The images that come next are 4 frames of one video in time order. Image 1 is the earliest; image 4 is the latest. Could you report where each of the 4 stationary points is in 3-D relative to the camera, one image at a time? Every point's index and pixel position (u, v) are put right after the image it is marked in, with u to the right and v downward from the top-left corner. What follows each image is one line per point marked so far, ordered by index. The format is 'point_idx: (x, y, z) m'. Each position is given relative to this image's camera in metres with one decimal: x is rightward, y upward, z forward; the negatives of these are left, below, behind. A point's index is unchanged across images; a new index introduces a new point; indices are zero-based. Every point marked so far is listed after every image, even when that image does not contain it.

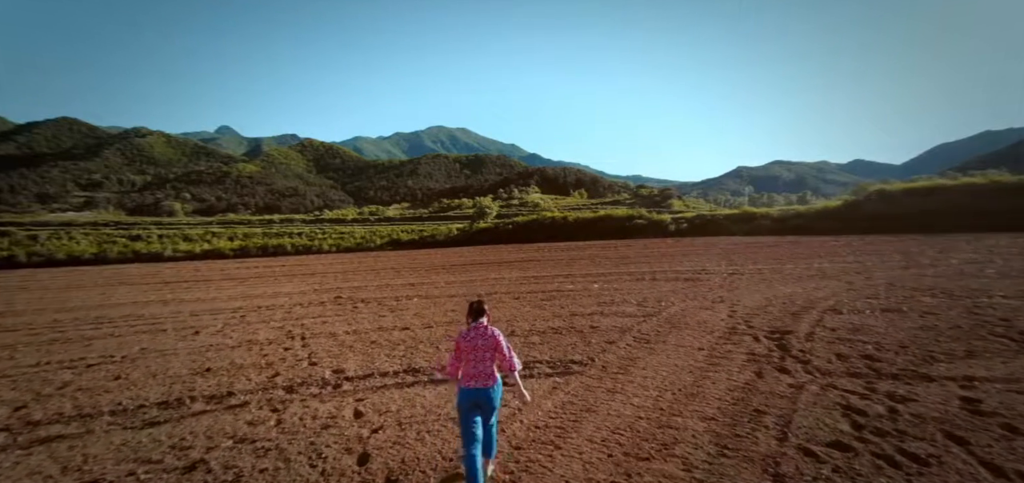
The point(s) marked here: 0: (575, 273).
0: (+1.0, -0.5, +8.4) m
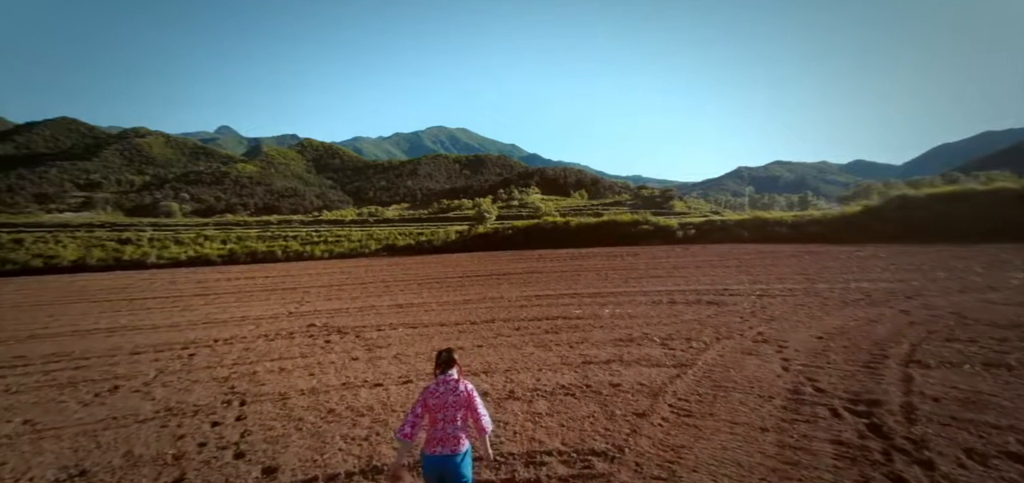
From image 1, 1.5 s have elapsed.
0: (+1.0, -0.7, +7.5) m
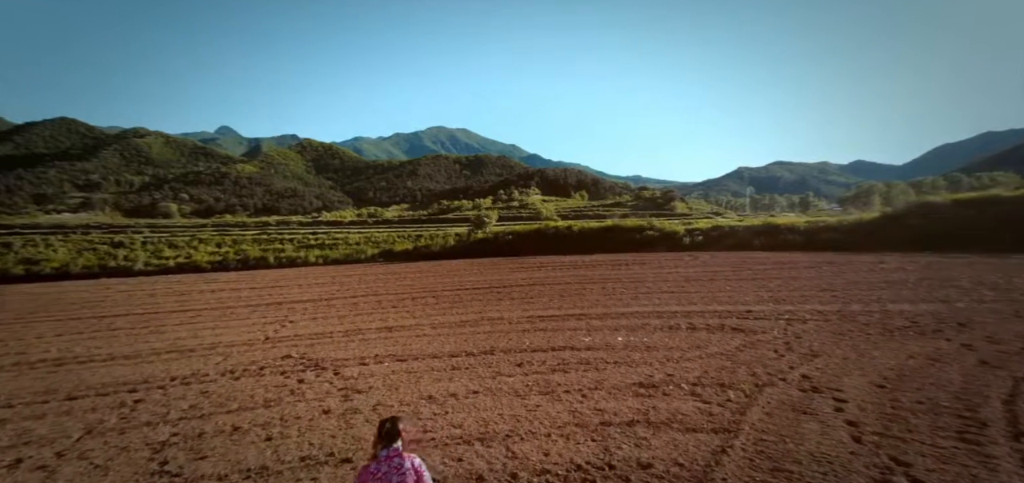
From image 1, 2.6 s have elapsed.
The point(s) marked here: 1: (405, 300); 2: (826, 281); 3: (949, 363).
0: (+1.0, -0.9, +6.9) m
1: (-1.9, -1.0, +9.0) m
2: (+5.4, -0.7, +8.8) m
3: (+3.2, -0.9, +3.8) m
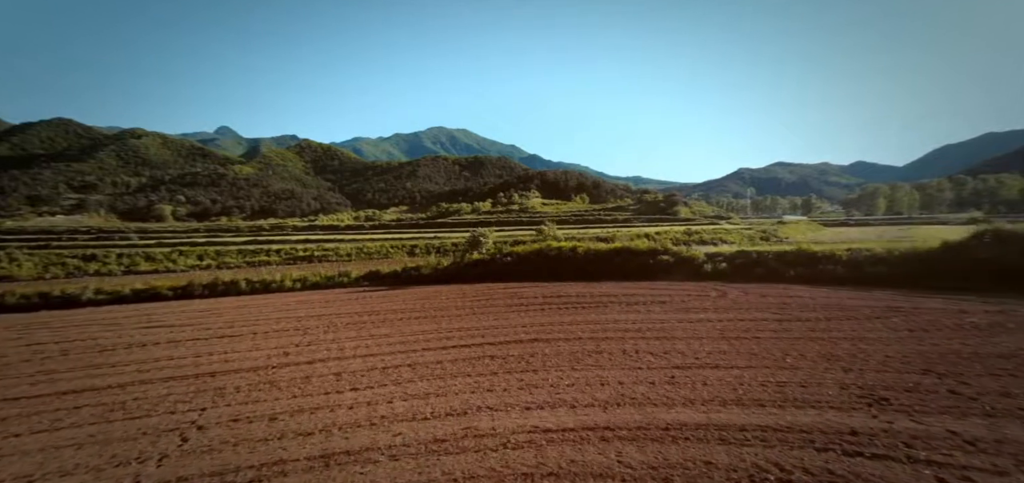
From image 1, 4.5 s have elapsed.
0: (+1.0, -1.7, +4.8) m
1: (-1.9, -1.7, +7.0) m
2: (+5.3, -1.4, +6.8) m
3: (+3.2, -1.6, +1.8) m
